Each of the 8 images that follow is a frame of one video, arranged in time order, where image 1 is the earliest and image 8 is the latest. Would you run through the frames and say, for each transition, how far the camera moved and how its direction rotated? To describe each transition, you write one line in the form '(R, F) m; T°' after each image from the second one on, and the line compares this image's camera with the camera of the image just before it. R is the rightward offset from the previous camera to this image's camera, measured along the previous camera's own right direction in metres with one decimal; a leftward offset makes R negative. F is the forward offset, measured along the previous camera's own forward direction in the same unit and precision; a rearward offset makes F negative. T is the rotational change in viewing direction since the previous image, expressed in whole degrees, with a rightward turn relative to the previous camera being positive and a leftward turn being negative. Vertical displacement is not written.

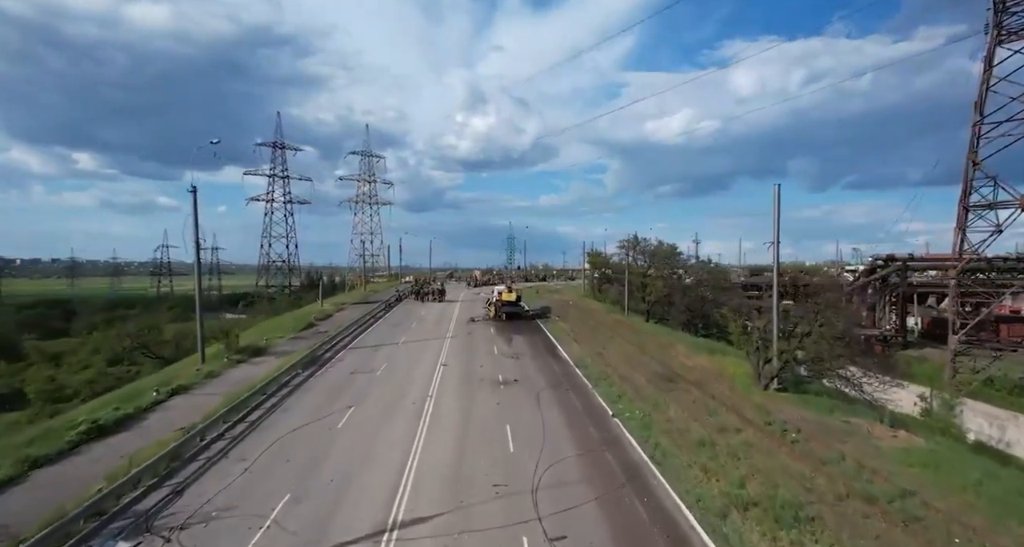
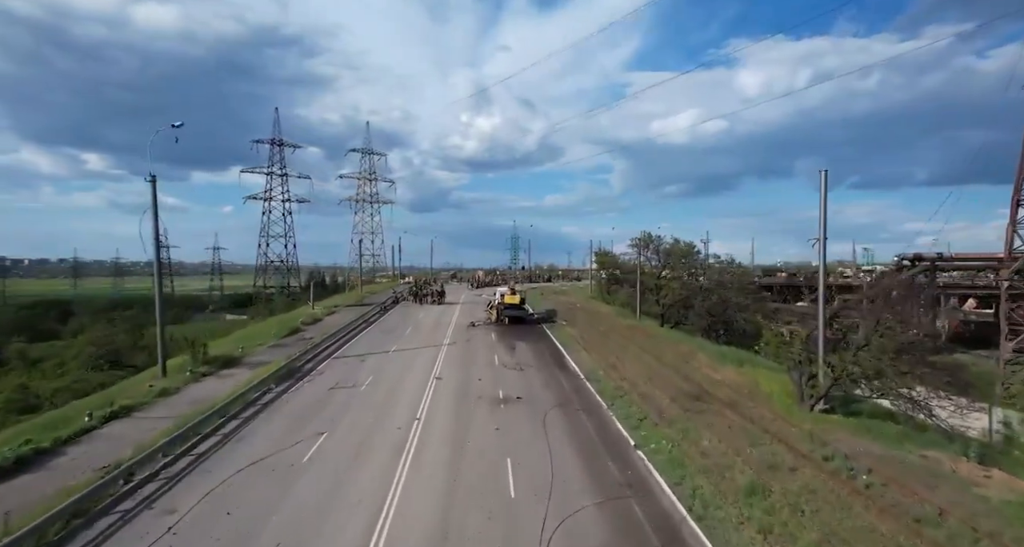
(+0.1, +3.2) m; -1°
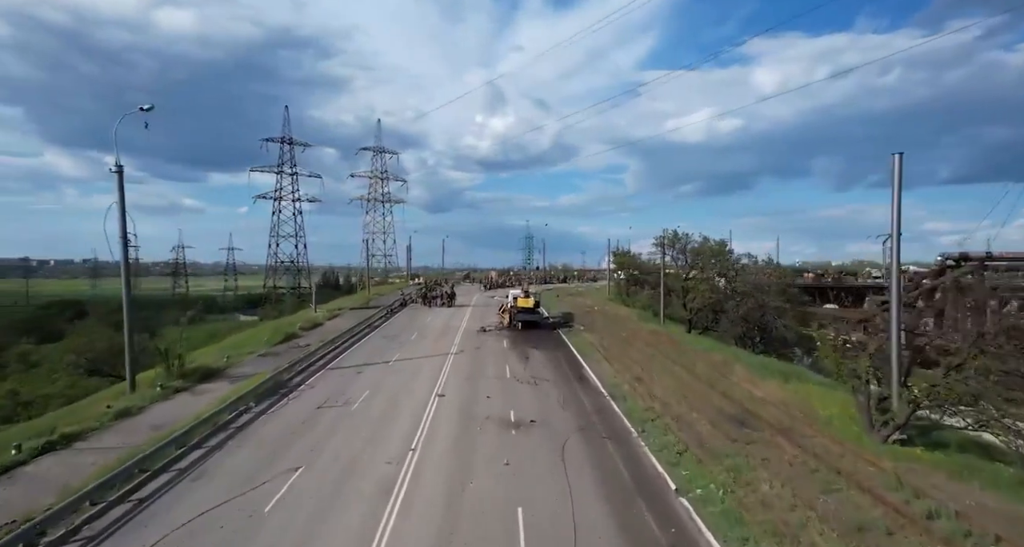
(0.0, +3.0) m; -2°
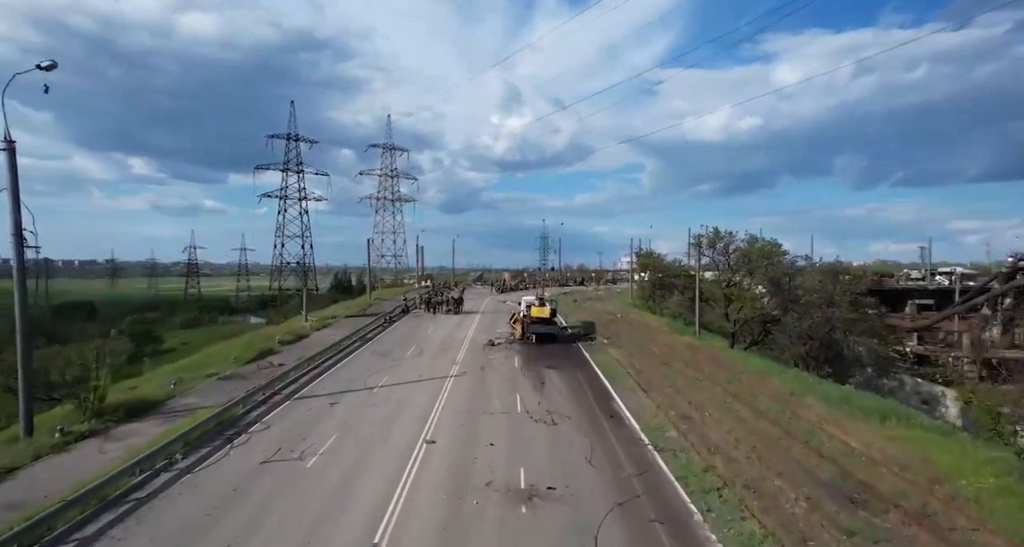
(+0.1, +5.0) m; -2°
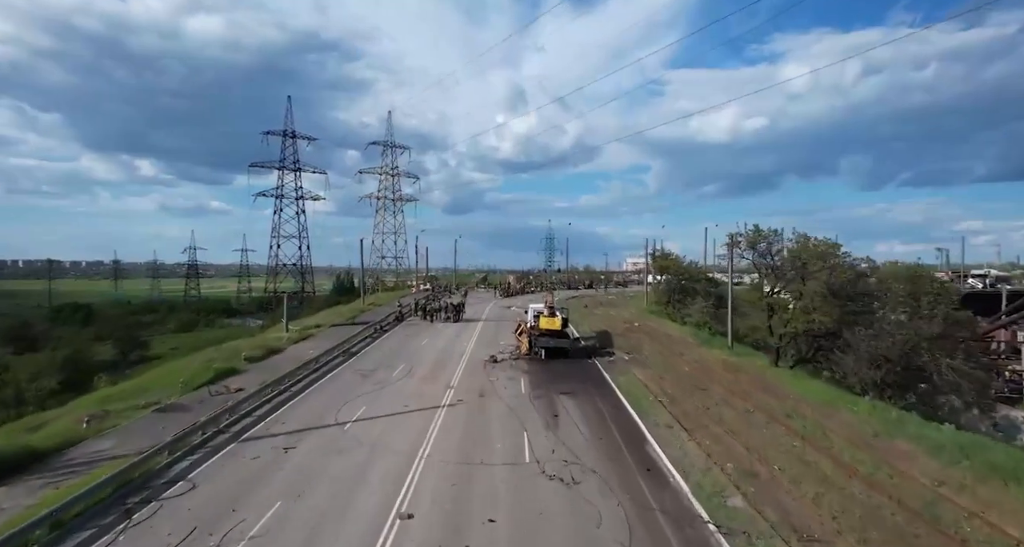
(0.0, +4.4) m; -1°
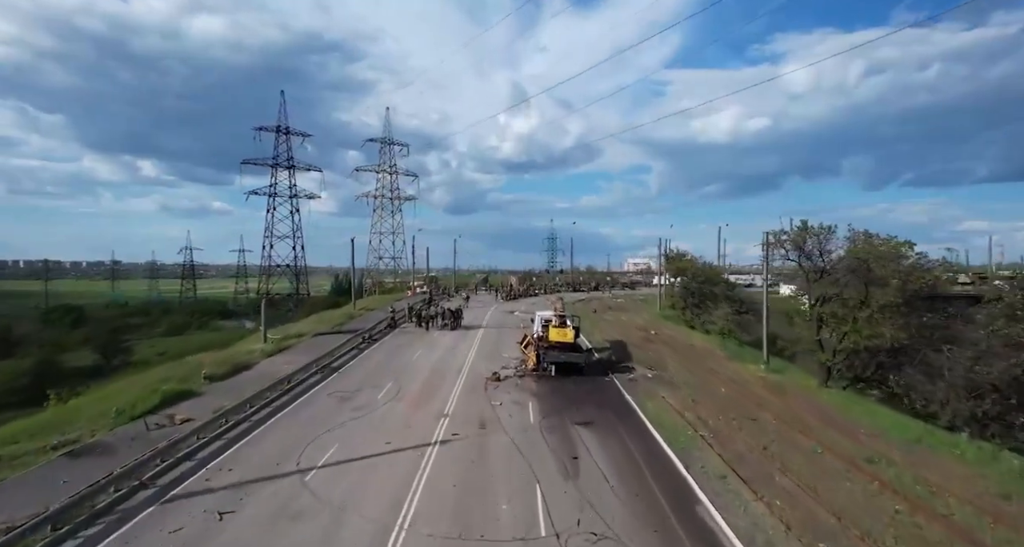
(-0.2, +3.8) m; 0°
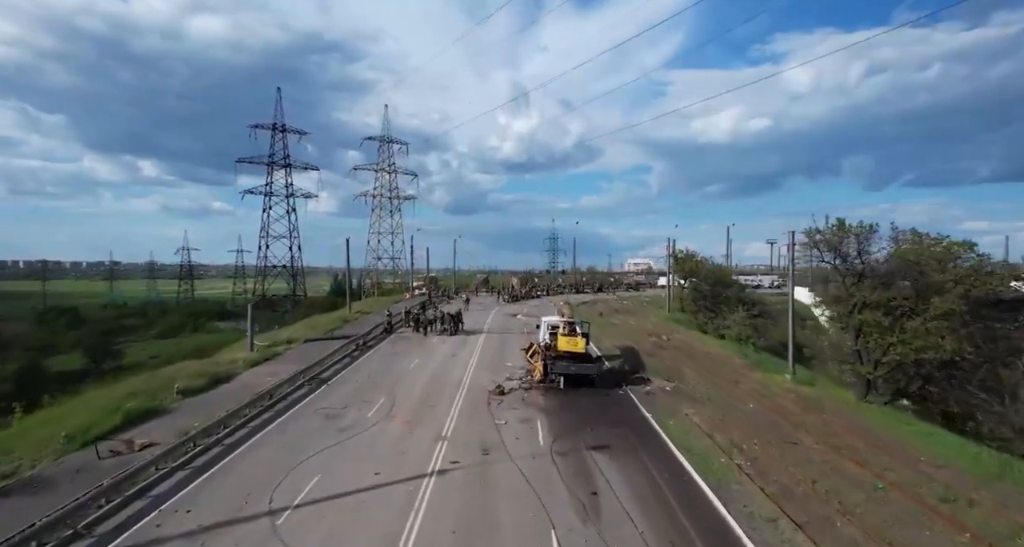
(-0.2, +2.2) m; 0°
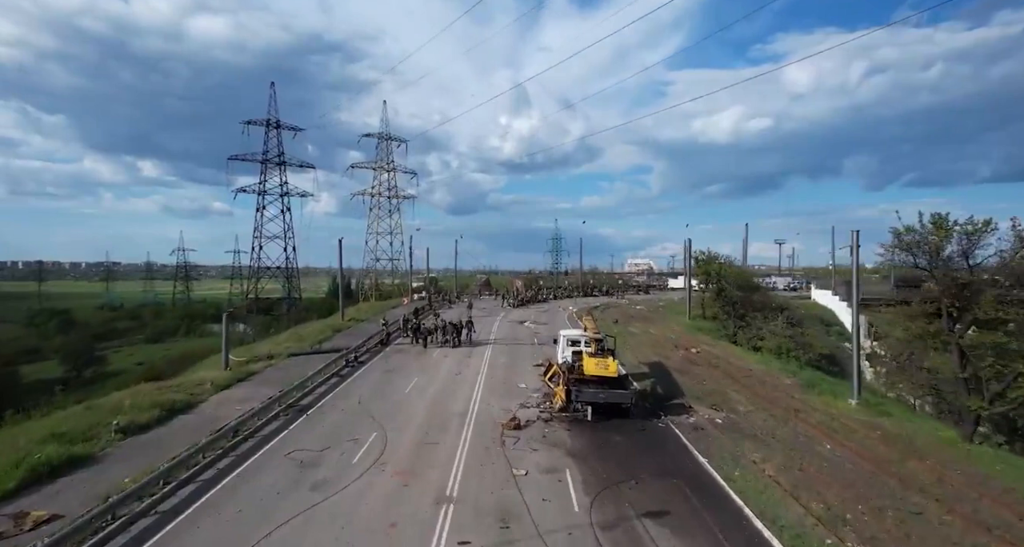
(-0.6, +3.9) m; 0°
